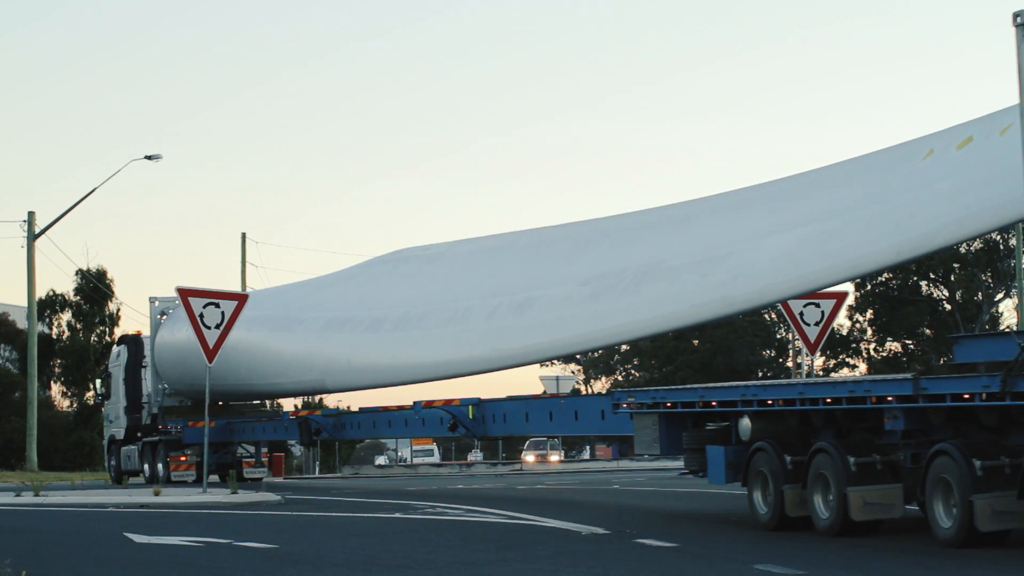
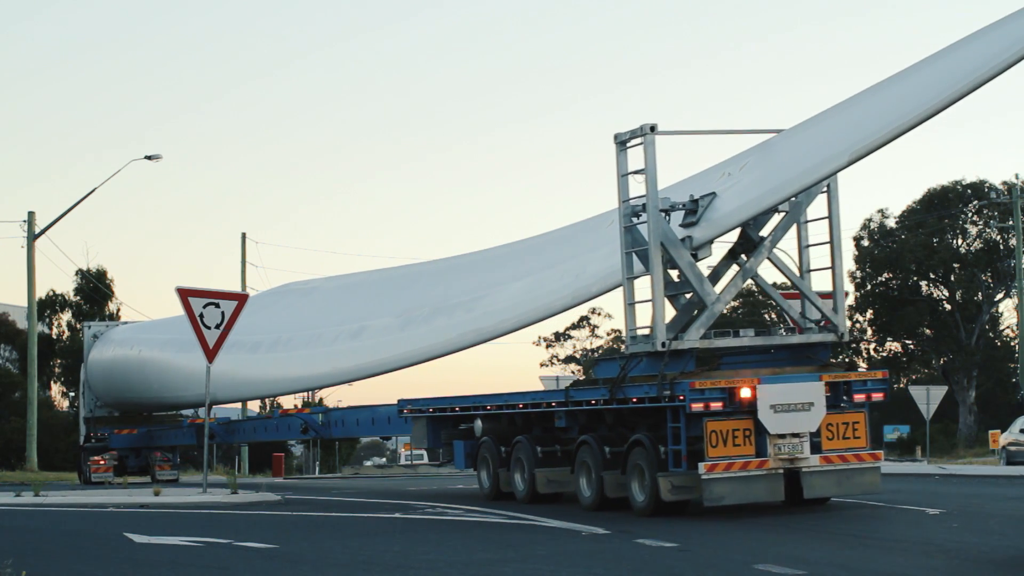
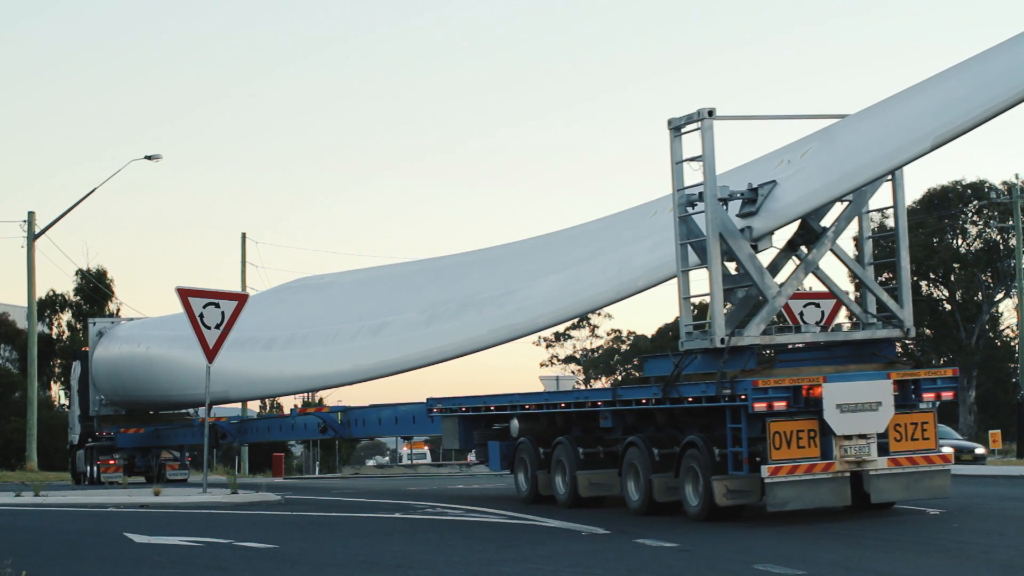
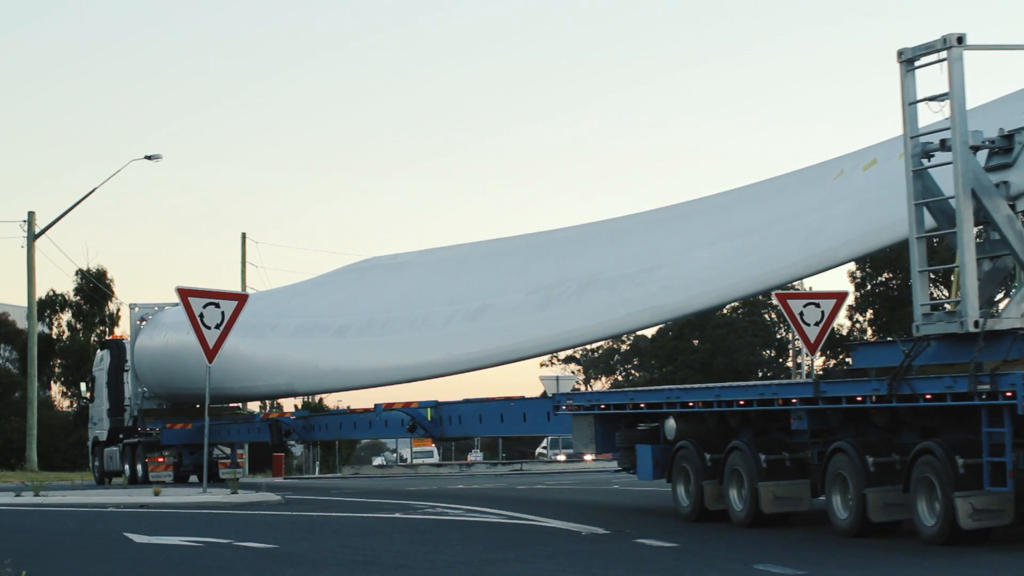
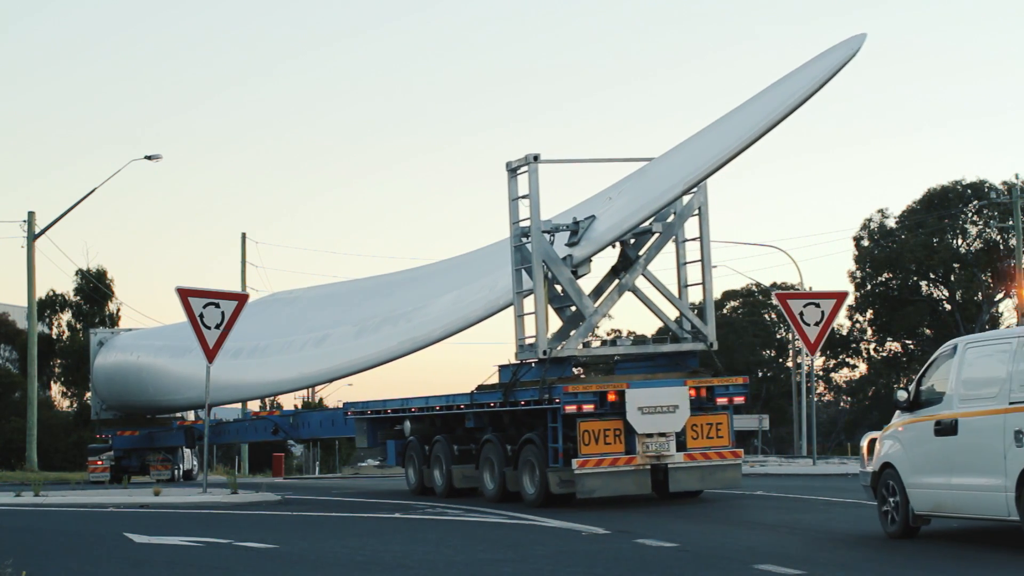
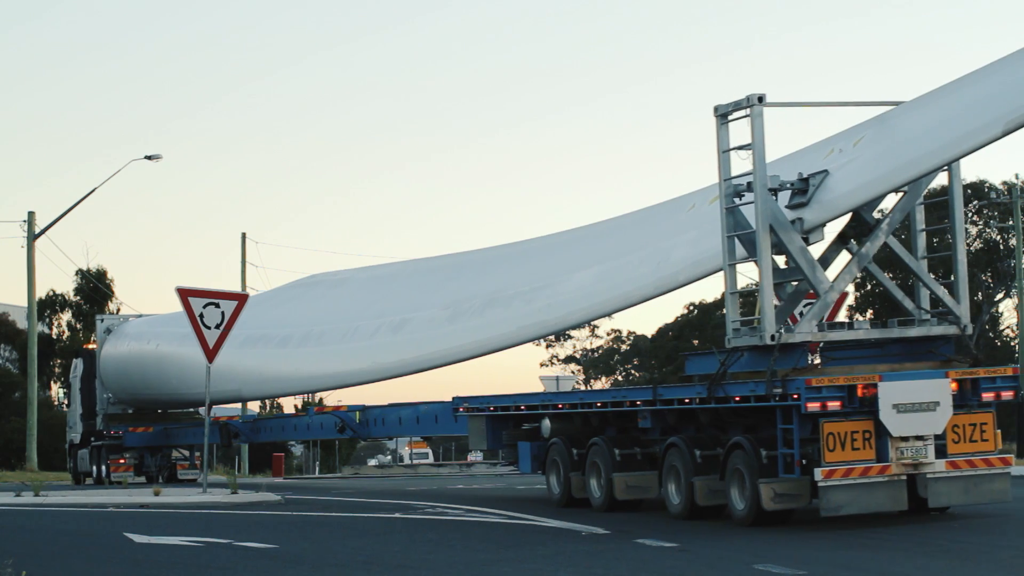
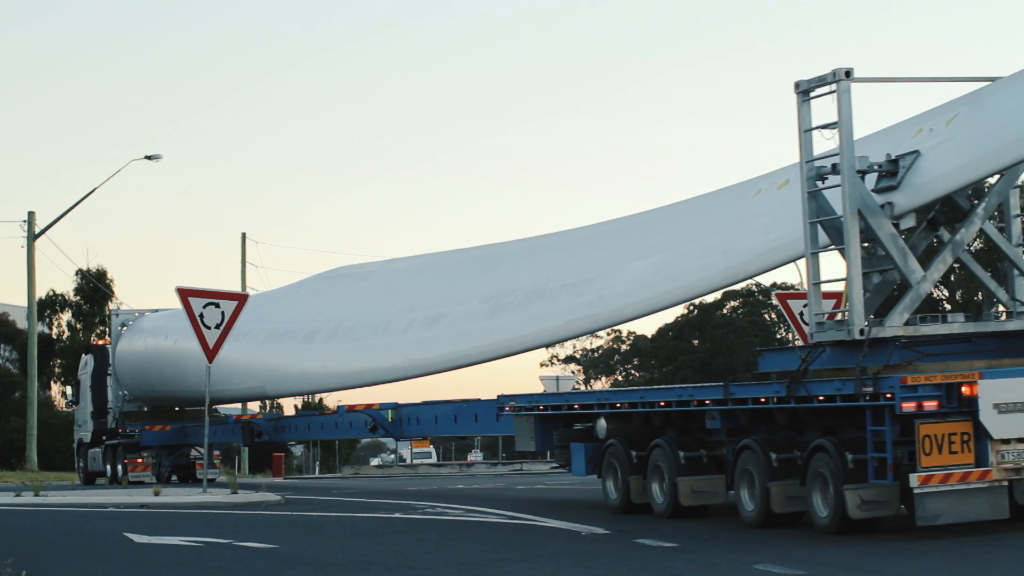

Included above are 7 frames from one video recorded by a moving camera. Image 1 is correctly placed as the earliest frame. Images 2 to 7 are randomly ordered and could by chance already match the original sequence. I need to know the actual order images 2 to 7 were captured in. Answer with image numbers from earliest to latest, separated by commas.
4, 7, 6, 3, 2, 5
